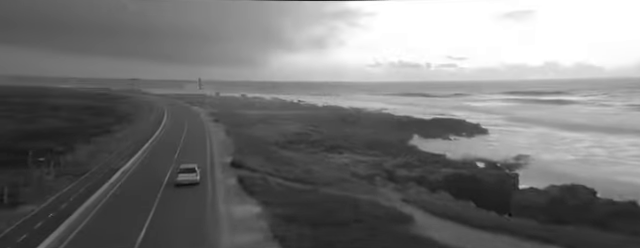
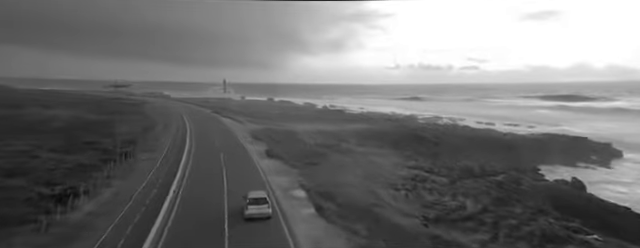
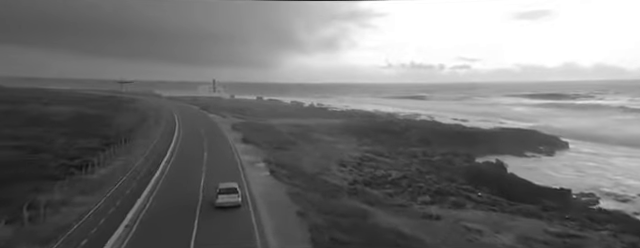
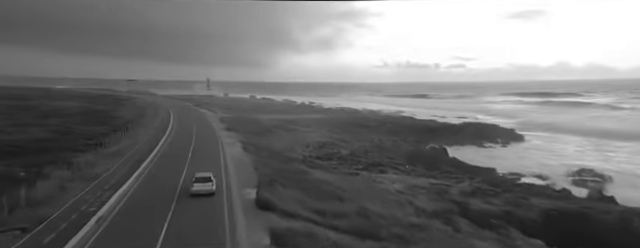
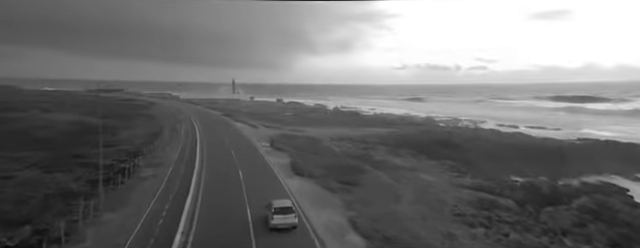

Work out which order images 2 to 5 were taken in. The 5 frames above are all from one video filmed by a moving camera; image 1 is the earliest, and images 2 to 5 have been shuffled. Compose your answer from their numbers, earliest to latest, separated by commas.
4, 3, 2, 5
